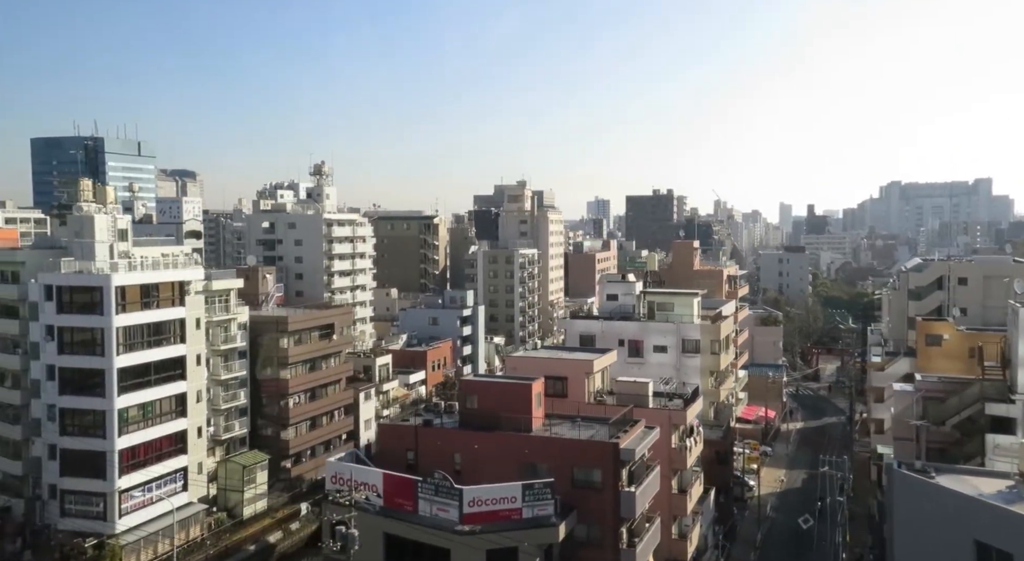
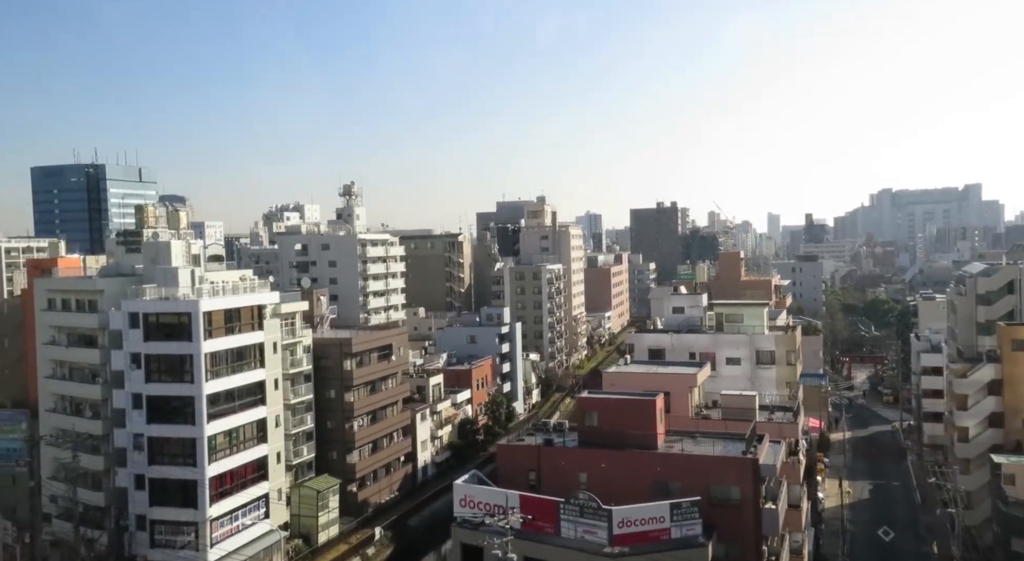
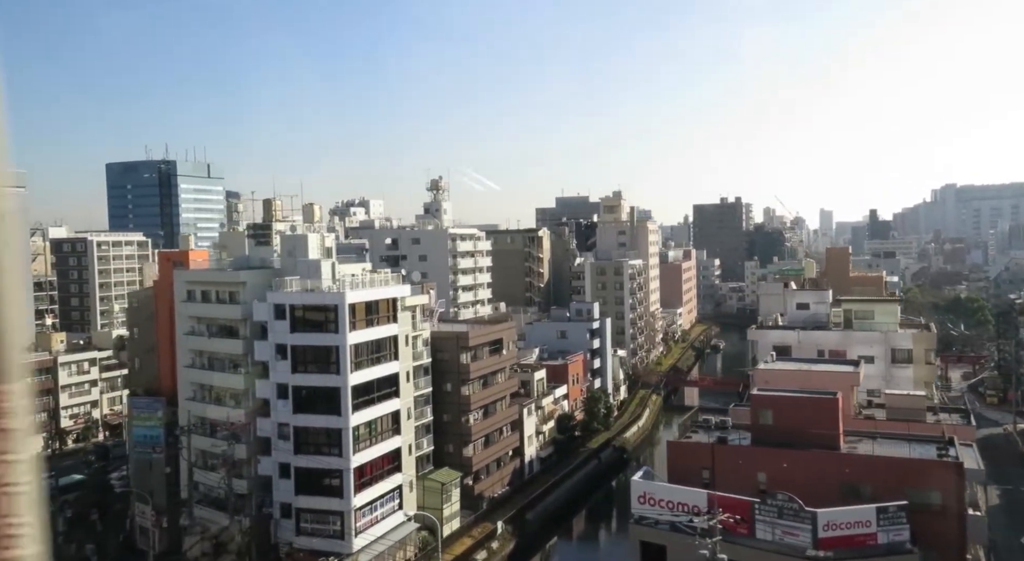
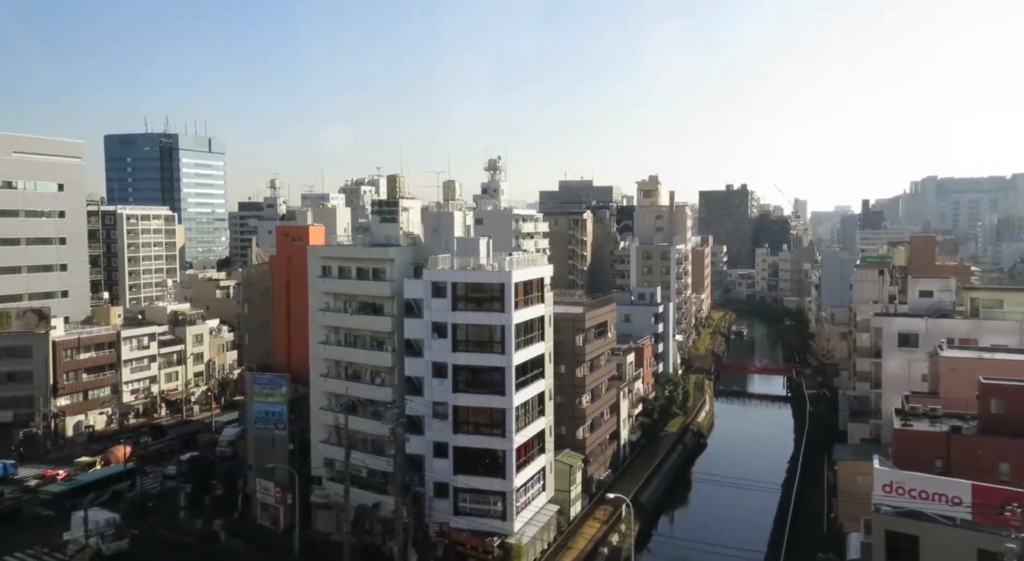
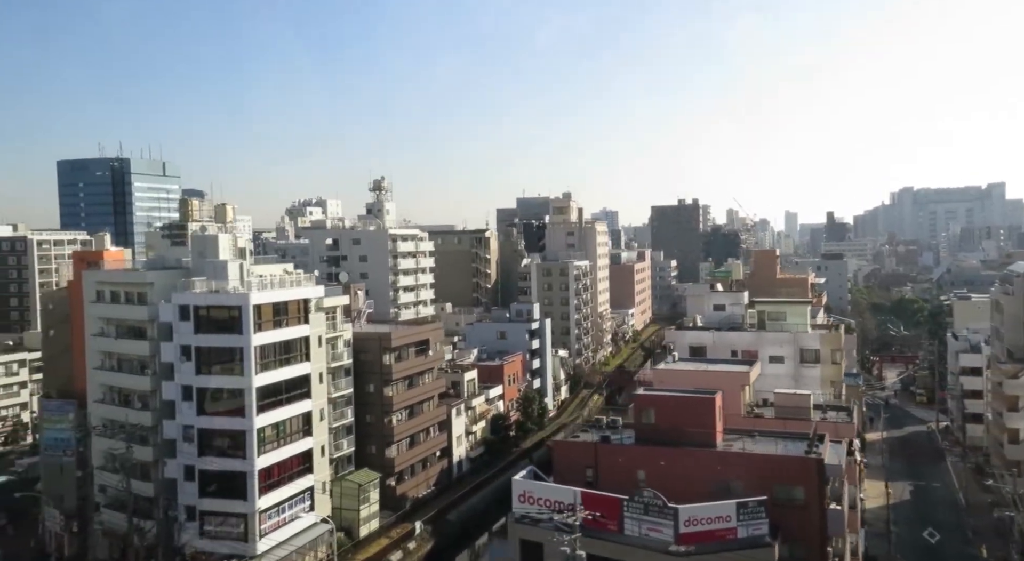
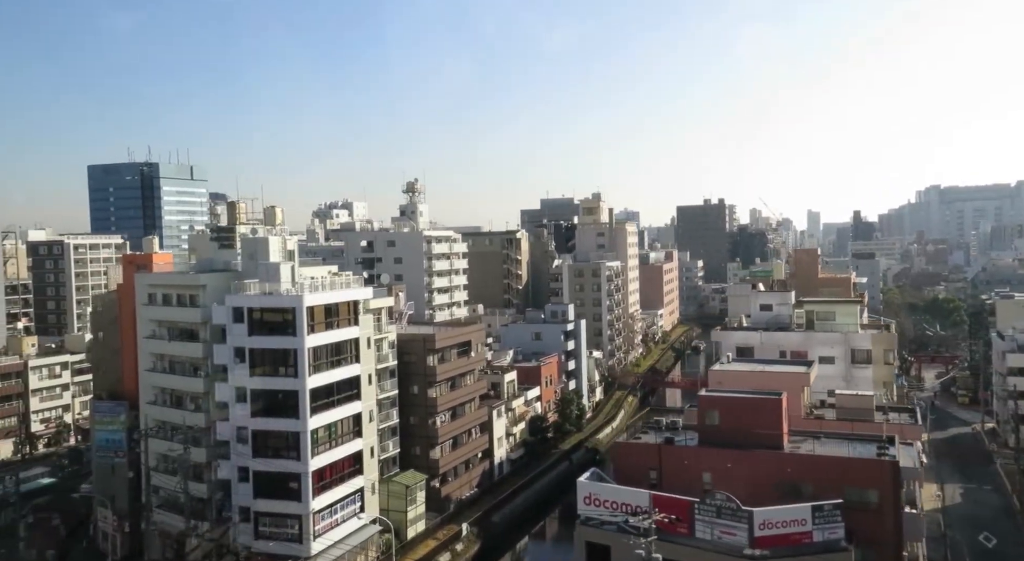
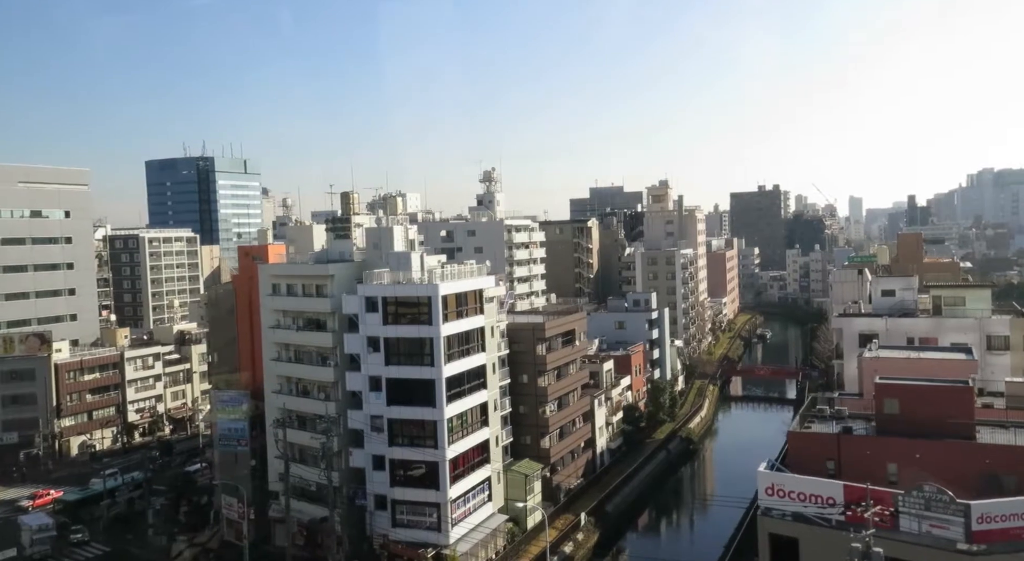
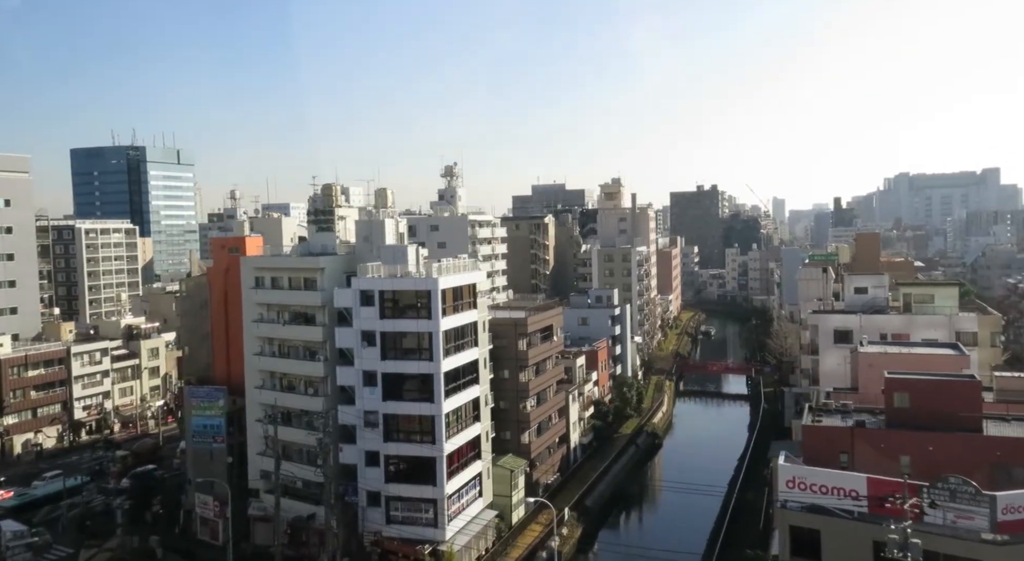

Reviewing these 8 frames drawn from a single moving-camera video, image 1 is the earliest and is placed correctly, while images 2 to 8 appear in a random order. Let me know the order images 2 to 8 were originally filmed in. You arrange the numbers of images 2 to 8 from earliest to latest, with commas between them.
2, 5, 6, 3, 7, 8, 4
